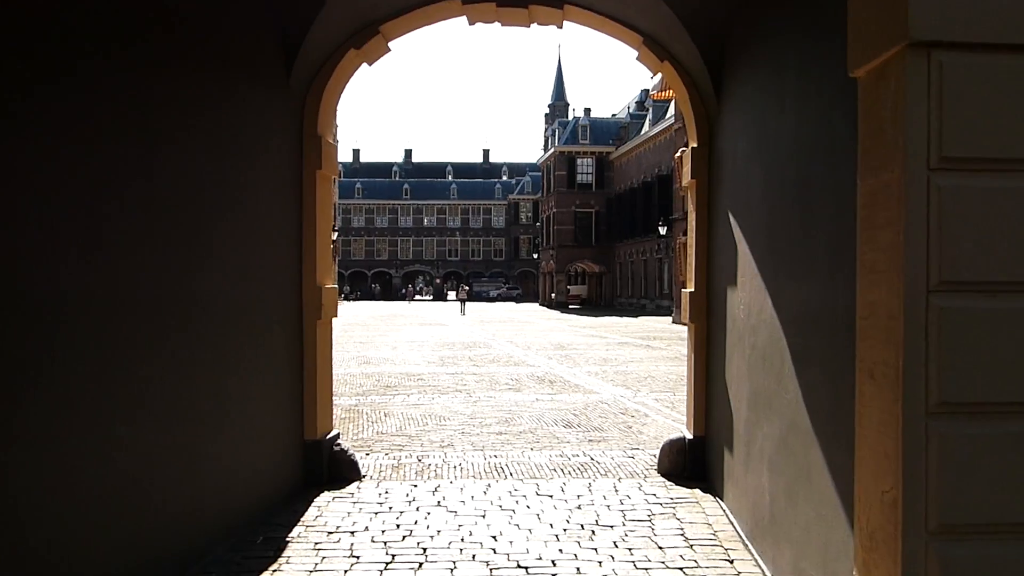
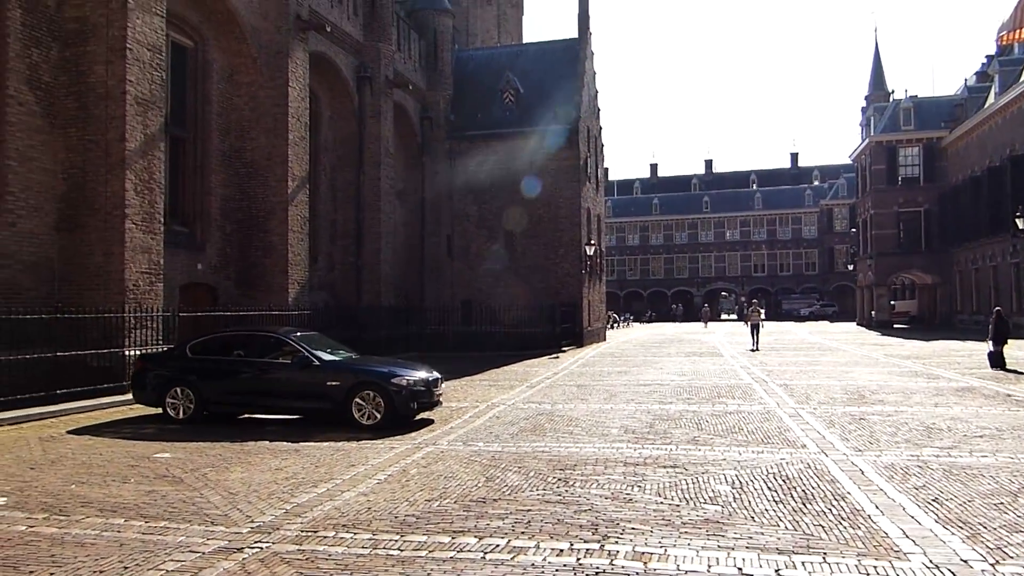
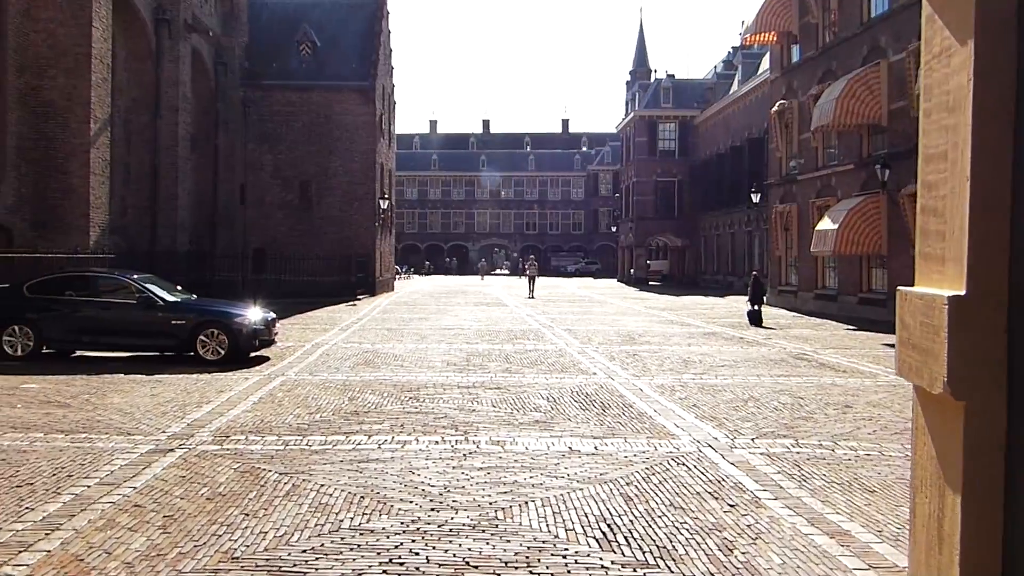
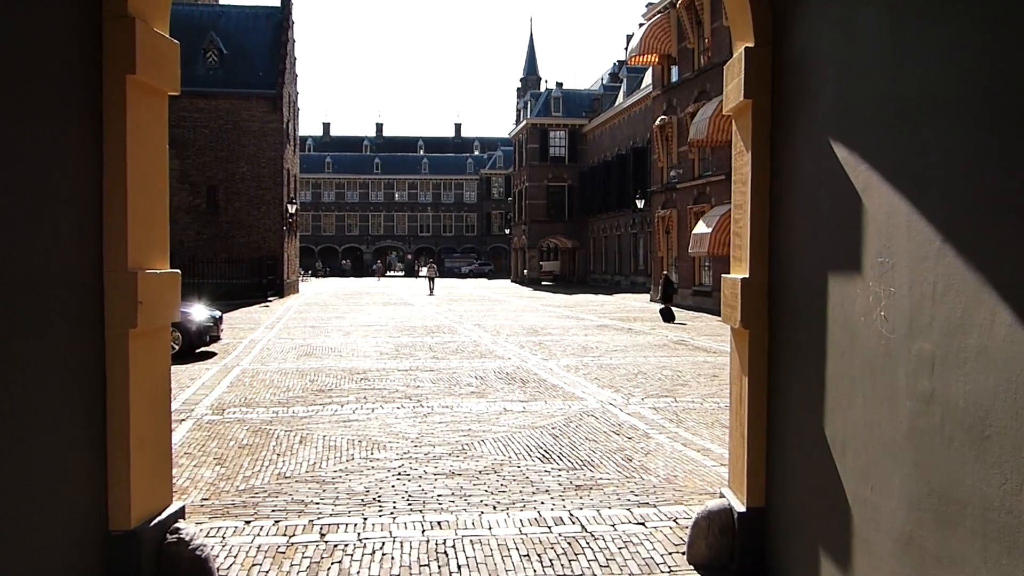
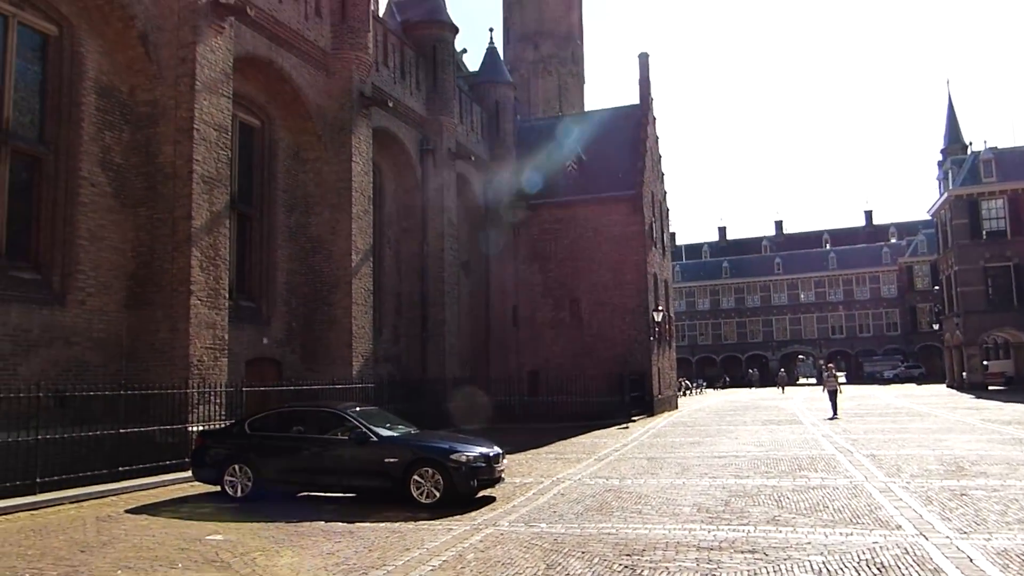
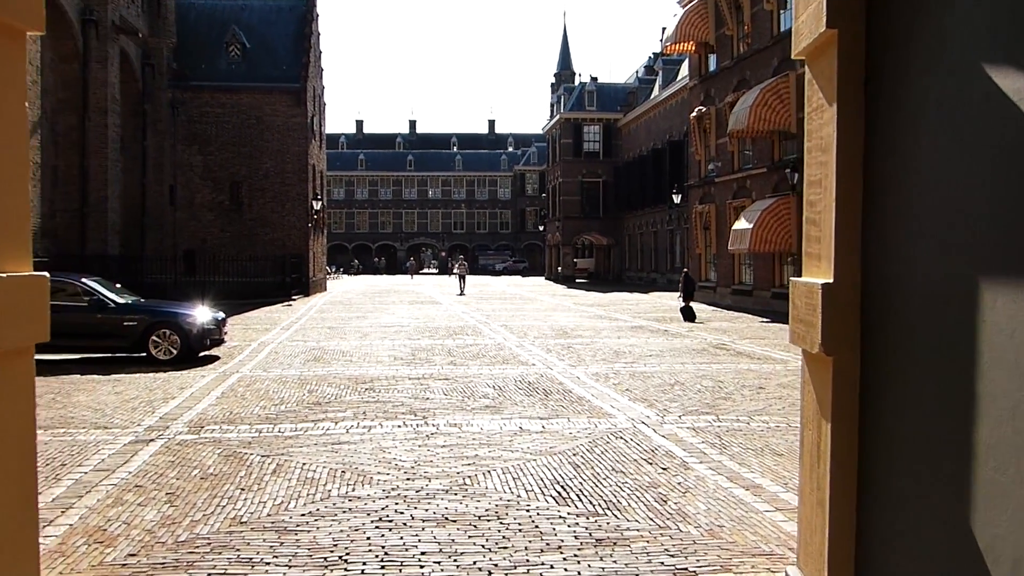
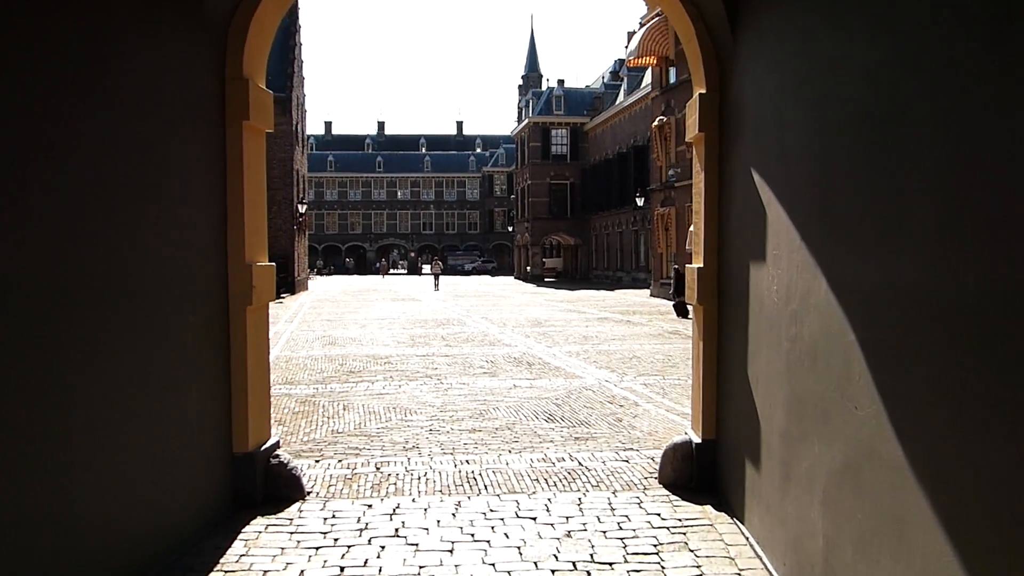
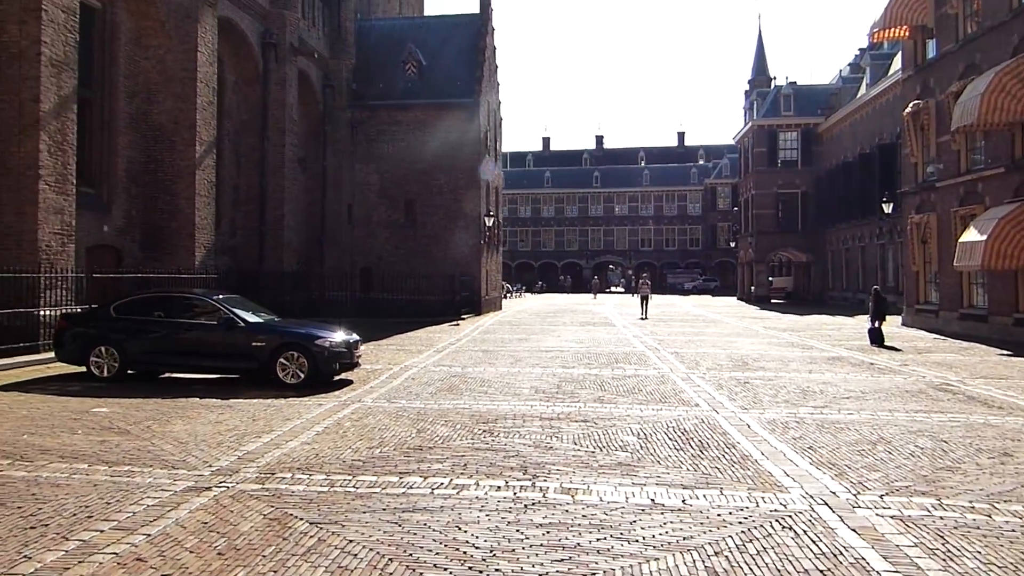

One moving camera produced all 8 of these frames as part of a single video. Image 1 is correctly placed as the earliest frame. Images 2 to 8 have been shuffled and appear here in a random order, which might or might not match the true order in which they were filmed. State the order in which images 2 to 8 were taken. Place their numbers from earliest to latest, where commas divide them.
7, 4, 6, 3, 8, 2, 5
